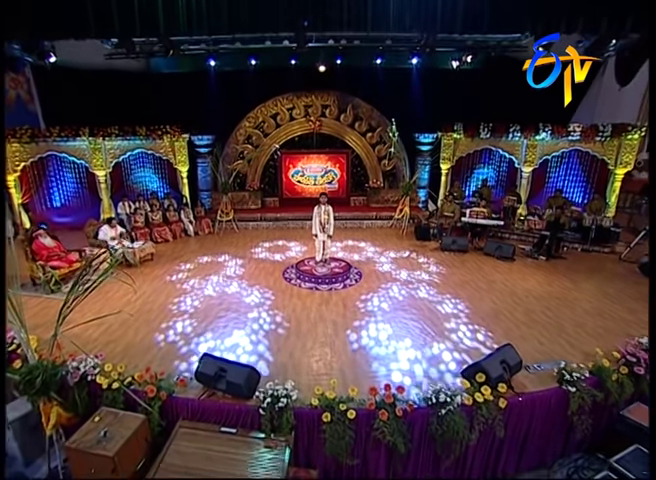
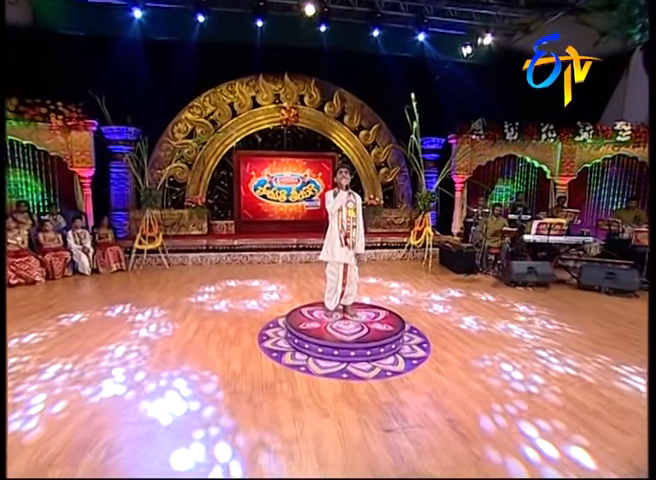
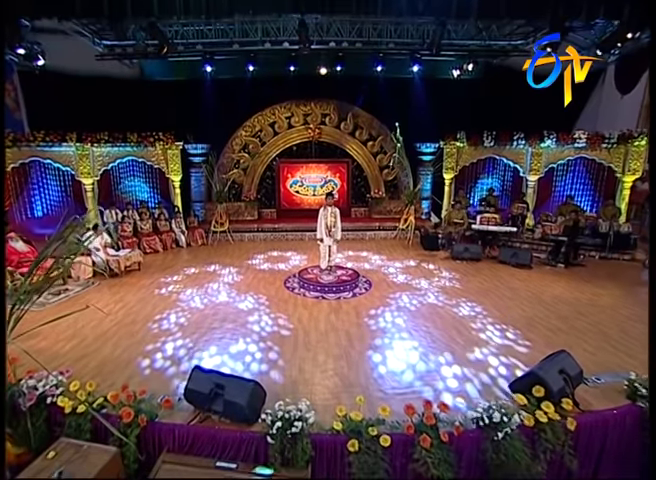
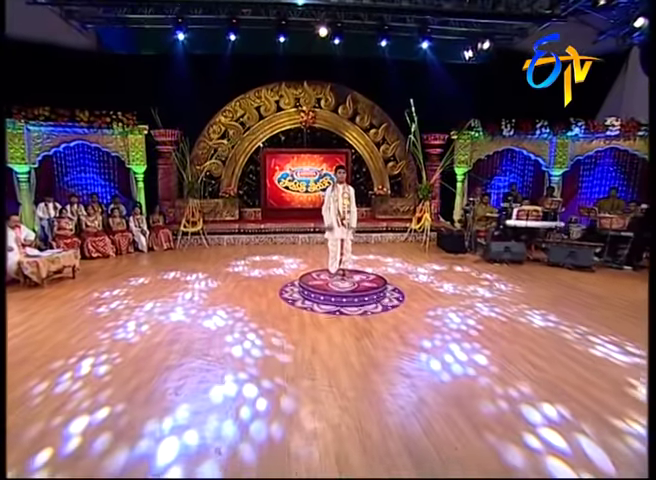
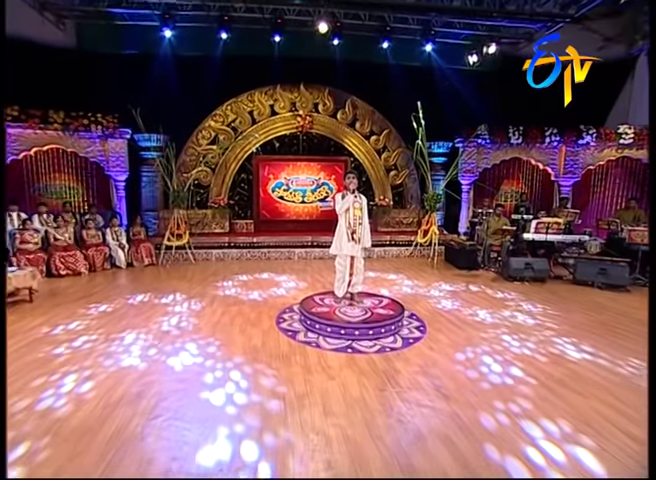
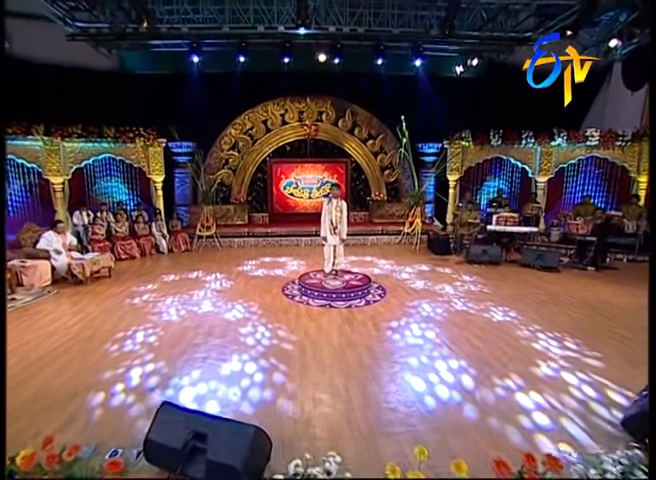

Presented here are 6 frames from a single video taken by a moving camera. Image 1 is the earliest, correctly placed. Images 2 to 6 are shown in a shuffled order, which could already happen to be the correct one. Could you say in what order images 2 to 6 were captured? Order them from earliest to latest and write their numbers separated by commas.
3, 6, 4, 5, 2
